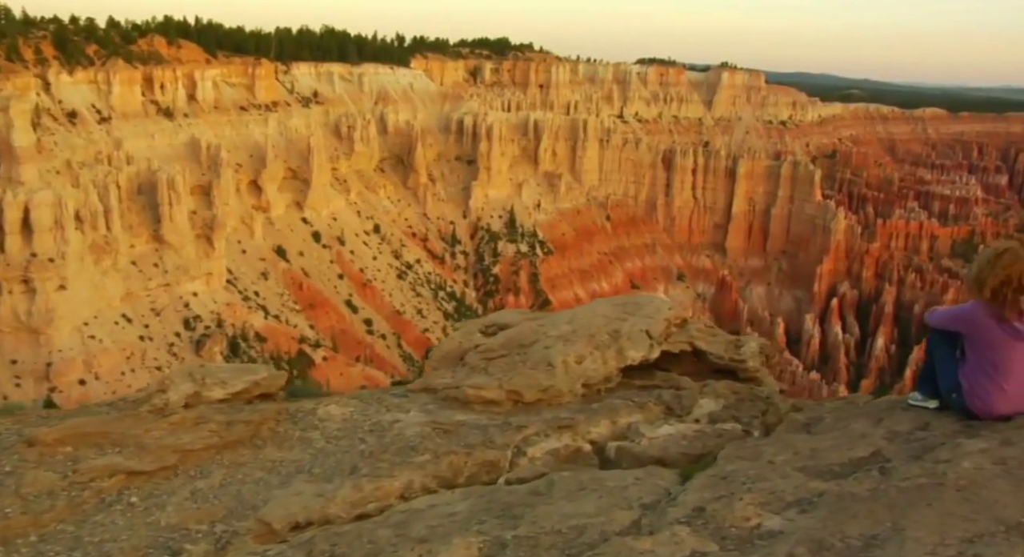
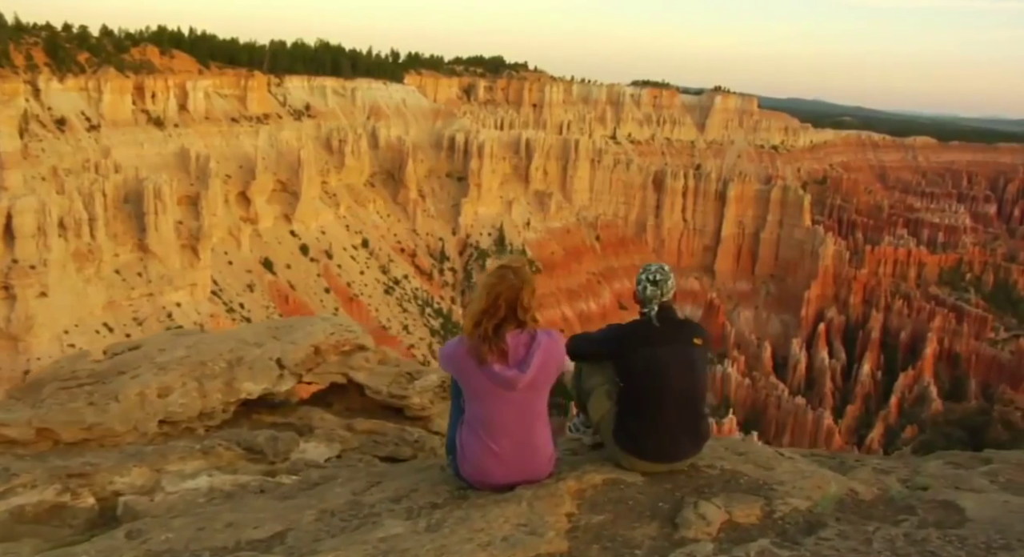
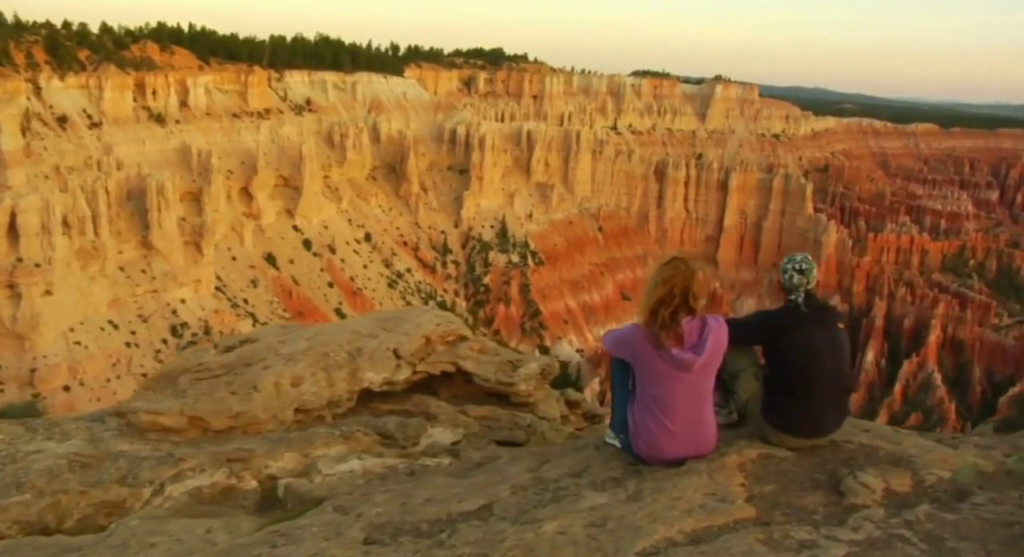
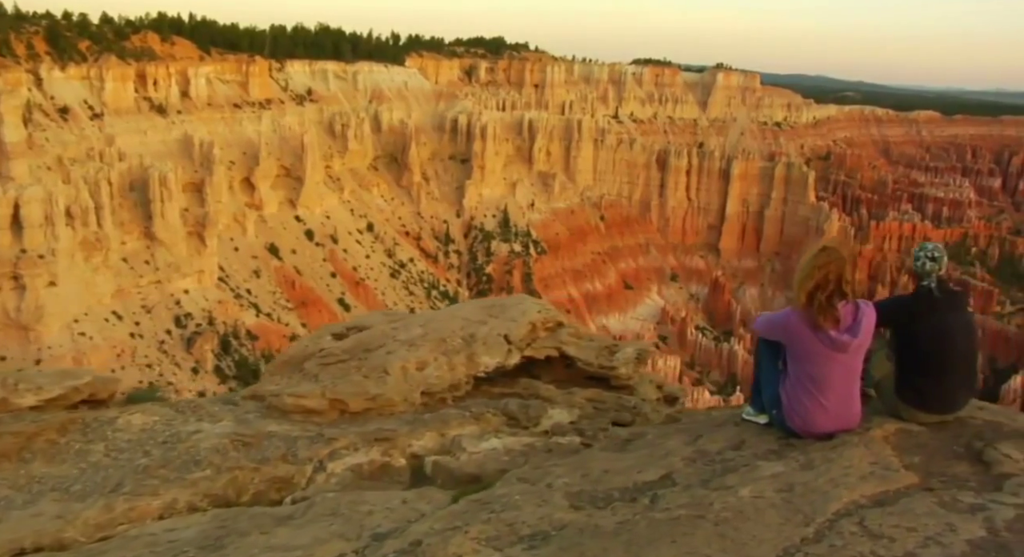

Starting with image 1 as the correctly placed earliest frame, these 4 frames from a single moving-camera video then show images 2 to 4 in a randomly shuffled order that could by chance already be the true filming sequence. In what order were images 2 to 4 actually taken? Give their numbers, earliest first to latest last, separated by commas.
4, 3, 2
